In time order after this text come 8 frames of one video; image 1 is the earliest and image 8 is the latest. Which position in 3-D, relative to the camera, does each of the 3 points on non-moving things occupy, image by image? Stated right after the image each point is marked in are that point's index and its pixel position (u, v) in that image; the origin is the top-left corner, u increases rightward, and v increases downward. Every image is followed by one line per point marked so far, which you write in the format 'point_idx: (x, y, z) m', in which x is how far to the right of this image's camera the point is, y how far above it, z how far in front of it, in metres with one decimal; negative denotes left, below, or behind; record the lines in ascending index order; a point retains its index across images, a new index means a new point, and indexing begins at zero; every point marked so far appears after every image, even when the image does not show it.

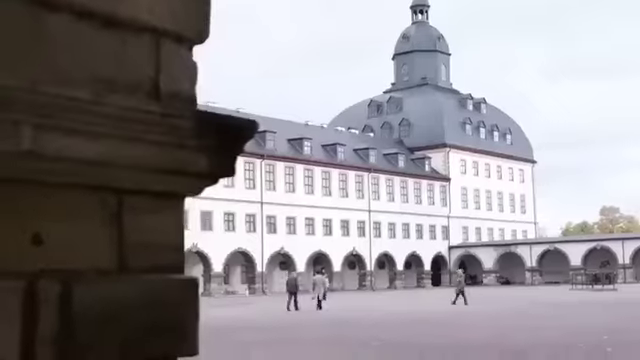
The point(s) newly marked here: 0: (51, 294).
0: (-0.5, -0.2, +1.8) m
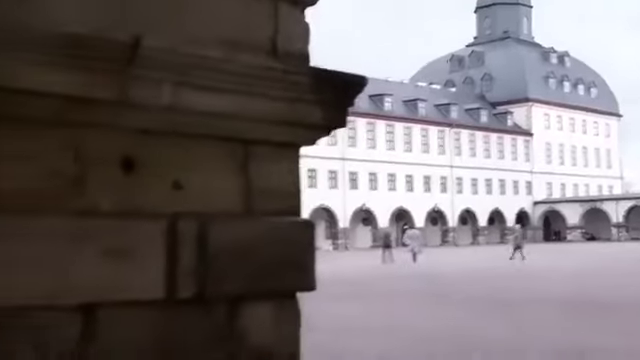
0: (-0.3, -0.1, +2.1) m
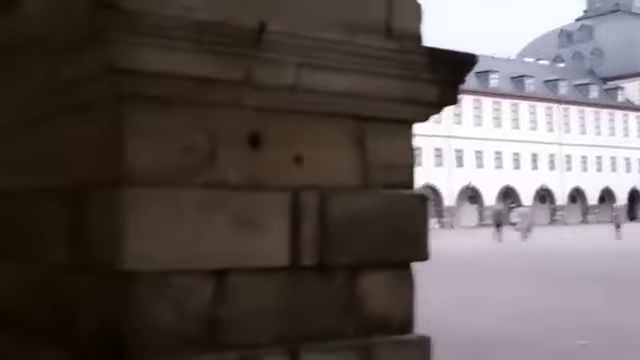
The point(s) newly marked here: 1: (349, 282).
0: (0.0, -0.1, +2.2) m
1: (+0.1, -0.2, +2.3) m
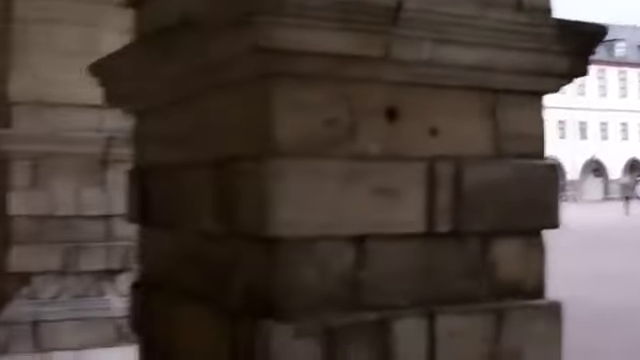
0: (+0.3, 0.0, +2.3) m
1: (+0.4, -0.2, +2.4) m
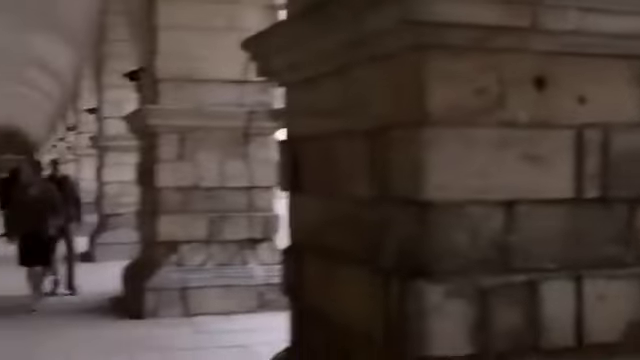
0: (+0.7, +0.1, +2.3) m
1: (+0.8, -0.1, +2.4) m
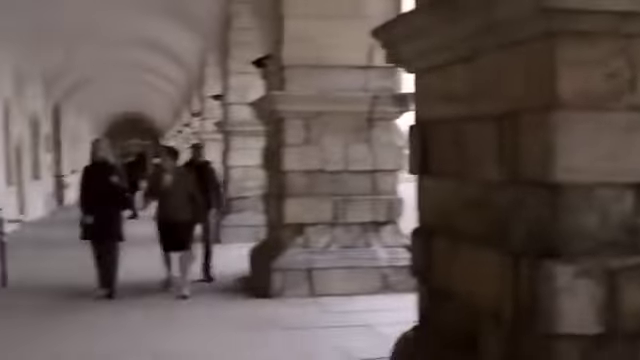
0: (+1.0, +0.1, +2.3) m
1: (+1.1, 0.0, +2.4) m
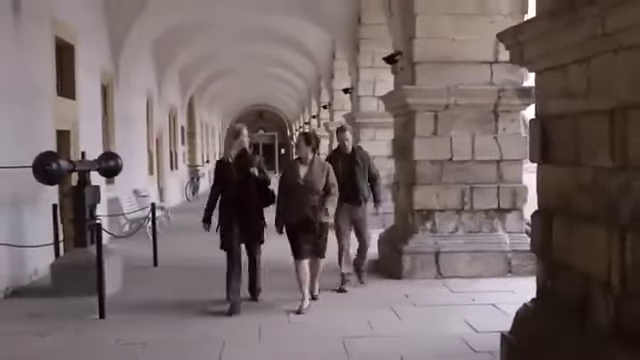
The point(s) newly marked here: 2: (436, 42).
0: (+1.4, +0.2, +2.6) m
1: (+1.5, 0.0, +2.7) m
2: (+0.8, +1.0, +6.9) m
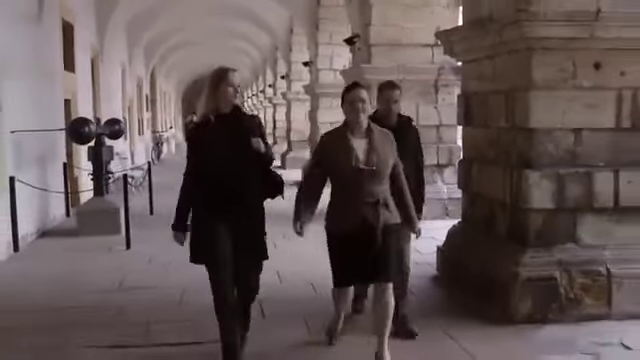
0: (+1.4, +0.4, +4.2) m
1: (+1.5, +0.2, +4.3) m
2: (+0.6, +1.3, +8.4) m
